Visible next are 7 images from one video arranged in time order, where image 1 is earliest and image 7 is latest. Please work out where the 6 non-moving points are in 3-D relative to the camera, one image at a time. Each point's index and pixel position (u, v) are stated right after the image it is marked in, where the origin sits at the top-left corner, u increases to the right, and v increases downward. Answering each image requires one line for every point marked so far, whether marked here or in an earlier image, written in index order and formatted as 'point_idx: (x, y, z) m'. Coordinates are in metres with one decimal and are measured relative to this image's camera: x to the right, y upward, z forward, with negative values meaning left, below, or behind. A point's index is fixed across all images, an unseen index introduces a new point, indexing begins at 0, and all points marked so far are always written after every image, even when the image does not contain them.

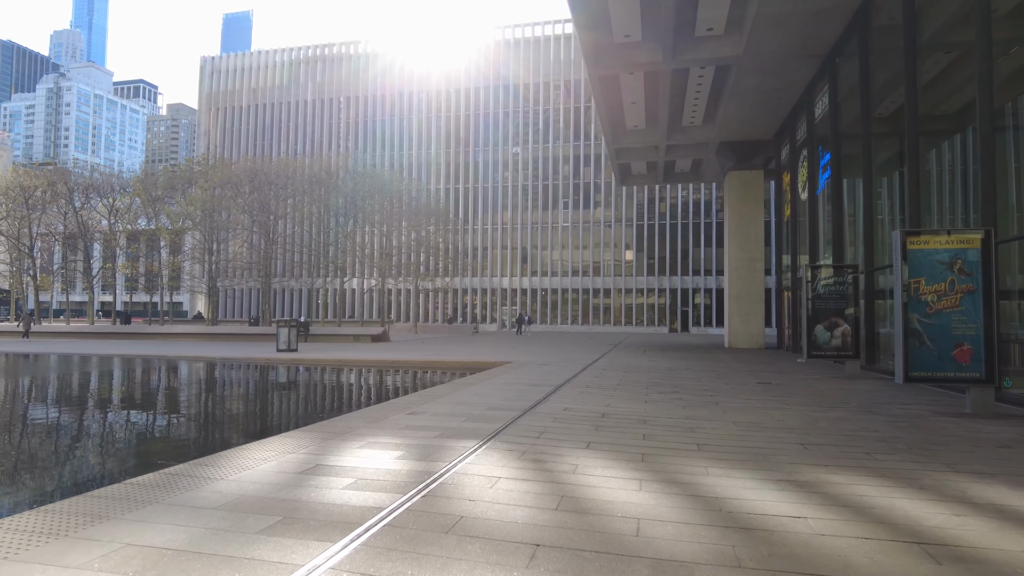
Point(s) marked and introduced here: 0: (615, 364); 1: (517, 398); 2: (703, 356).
0: (+2.3, -1.7, +13.9) m
1: (+0.1, -1.4, +7.9) m
2: (+5.5, -1.9, +18.4) m
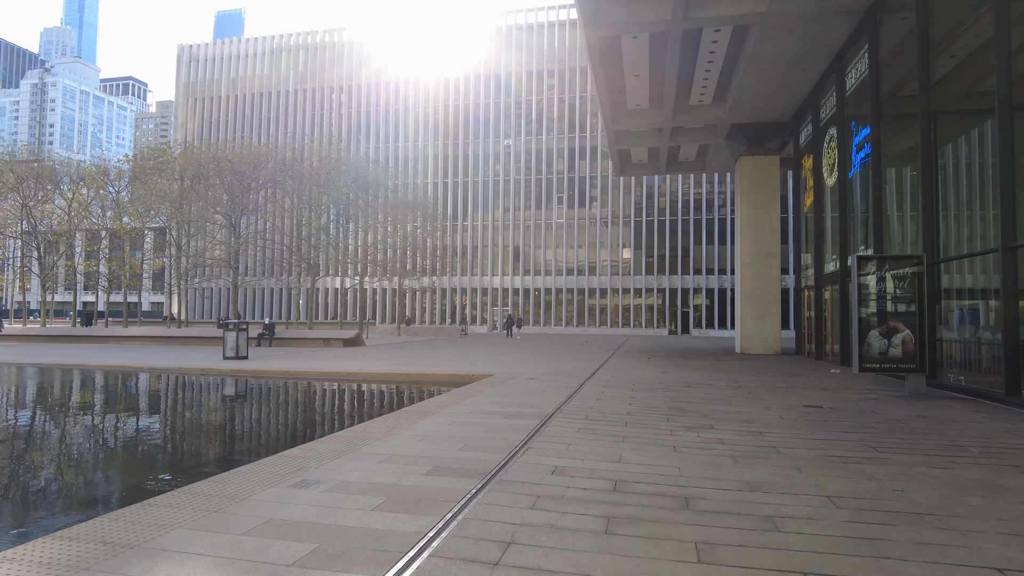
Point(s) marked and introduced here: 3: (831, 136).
0: (+1.9, -1.6, +11.4) m
1: (-0.2, -1.3, +5.4) m
2: (+5.1, -1.9, +15.9) m
3: (+8.7, +4.1, +17.6) m
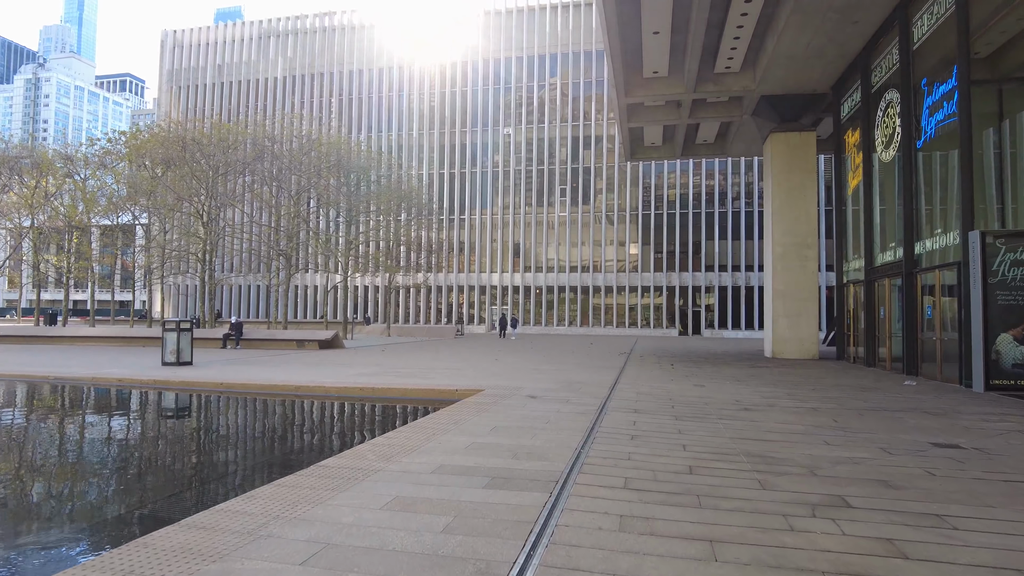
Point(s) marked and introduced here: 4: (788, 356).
0: (+1.9, -1.5, +8.6) m
1: (-0.3, -1.1, +2.6) m
2: (+5.0, -1.7, +13.2) m
3: (+8.6, +4.3, +14.9) m
4: (+8.2, -2.0, +19.4) m
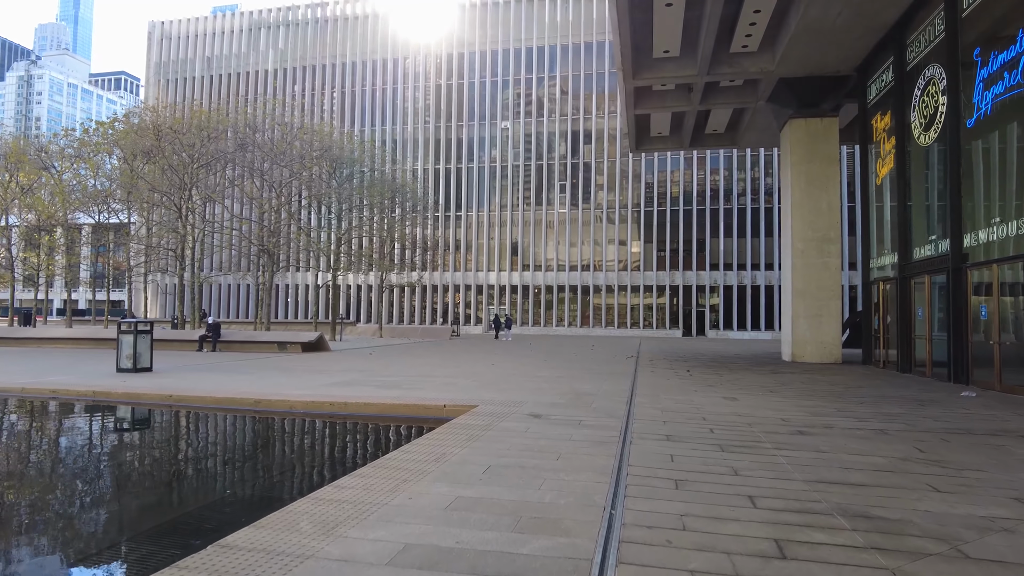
0: (+1.9, -1.4, +7.1) m
1: (-0.3, -1.1, +1.1) m
2: (+5.0, -1.7, +11.7) m
3: (+8.6, +4.3, +13.4) m
4: (+8.2, -2.0, +17.9) m
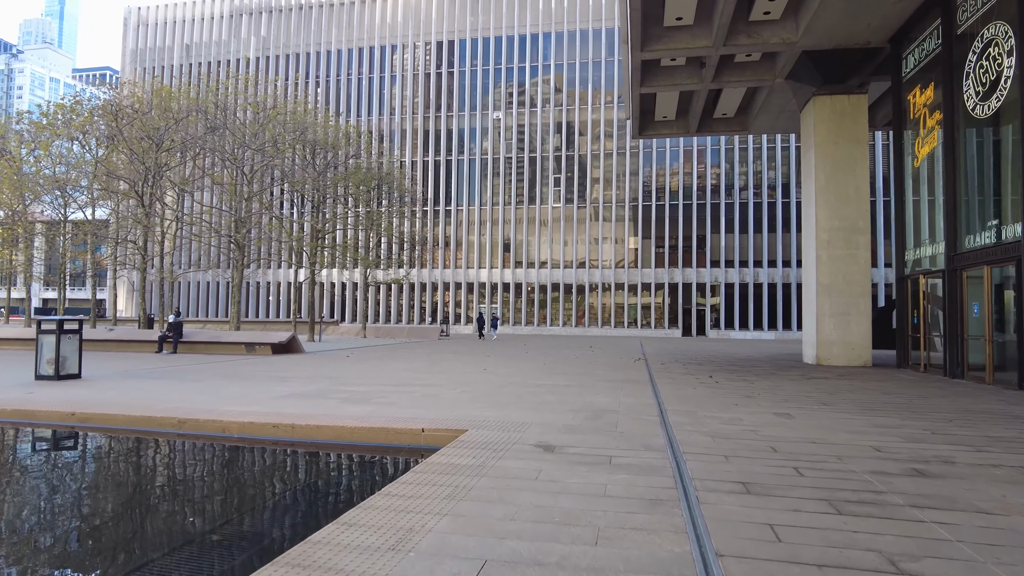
0: (+1.9, -1.3, +5.3) m
1: (-0.2, -1.0, -0.7) m
2: (+4.9, -1.6, +9.9) m
3: (+8.5, +4.5, +11.7) m
4: (+8.0, -1.9, +16.2) m
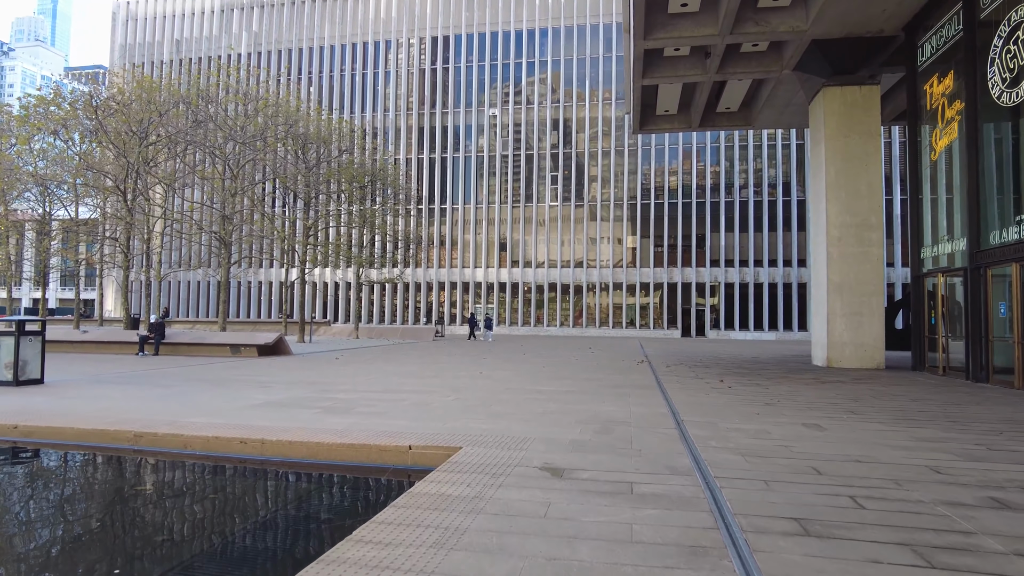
0: (+1.9, -1.3, +4.6) m
1: (-0.2, -0.9, -1.4) m
2: (+4.9, -1.5, +9.2) m
3: (+8.5, +4.5, +11.0) m
4: (+8.0, -1.8, +15.5) m
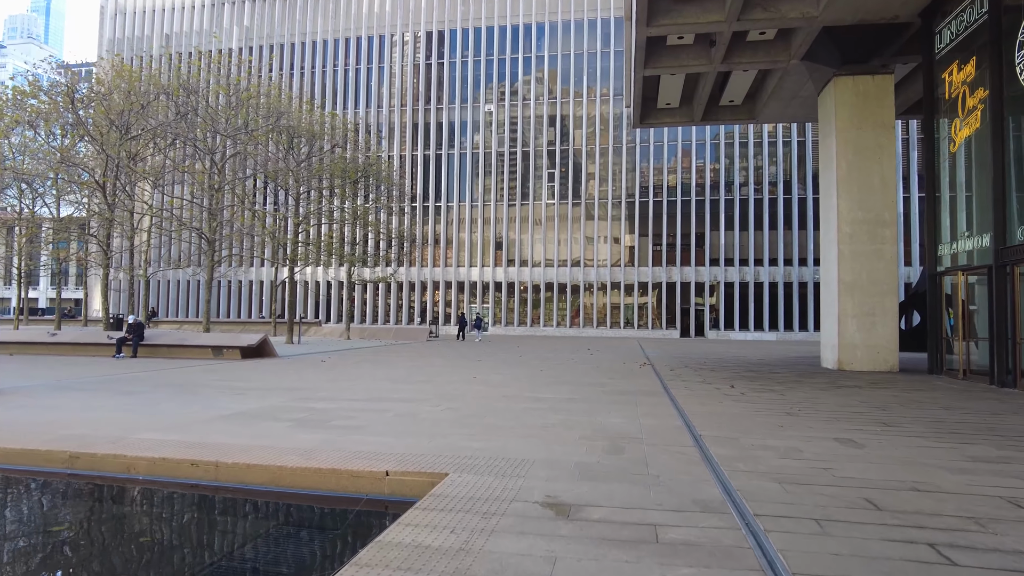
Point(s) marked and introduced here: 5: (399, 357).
0: (+1.8, -1.2, +3.8) m
1: (-0.1, -0.9, -2.2) m
2: (+4.9, -1.5, +8.5) m
3: (+8.4, +4.5, +10.3) m
4: (+7.9, -1.8, +14.8) m
5: (-3.1, -1.9, +17.7) m
